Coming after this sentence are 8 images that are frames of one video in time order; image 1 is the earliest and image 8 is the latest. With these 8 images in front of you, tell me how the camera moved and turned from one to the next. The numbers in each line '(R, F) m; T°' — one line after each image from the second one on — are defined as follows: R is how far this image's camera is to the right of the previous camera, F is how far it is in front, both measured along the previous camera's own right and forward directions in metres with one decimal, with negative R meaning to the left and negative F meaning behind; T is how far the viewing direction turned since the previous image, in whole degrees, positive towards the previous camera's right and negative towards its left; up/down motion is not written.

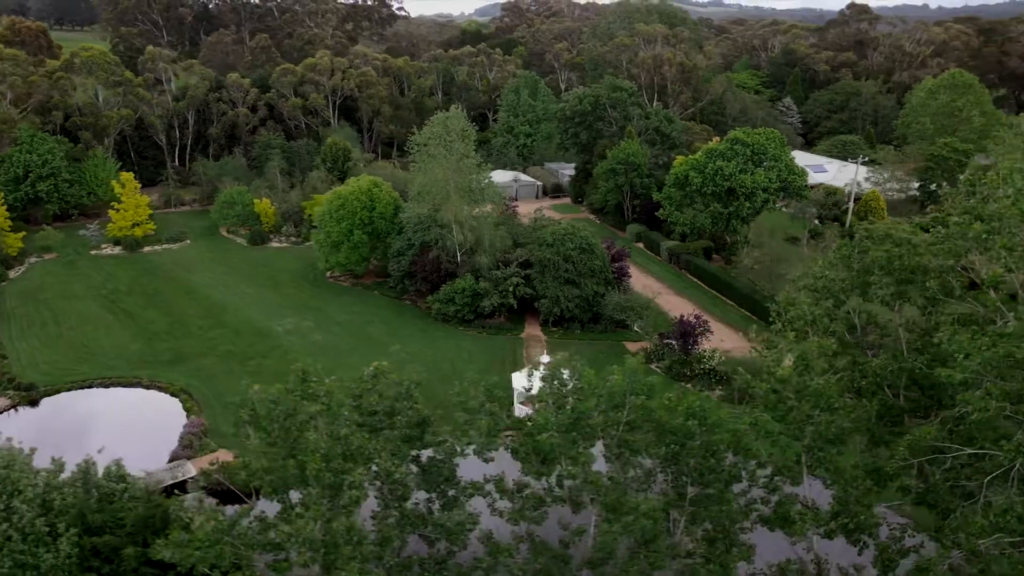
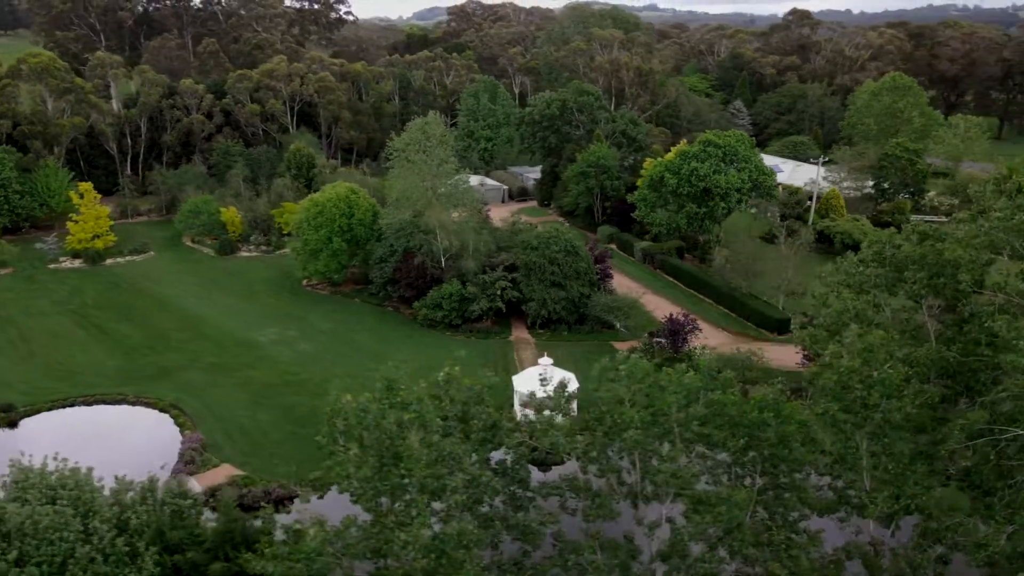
(-1.6, -0.1) m; +4°
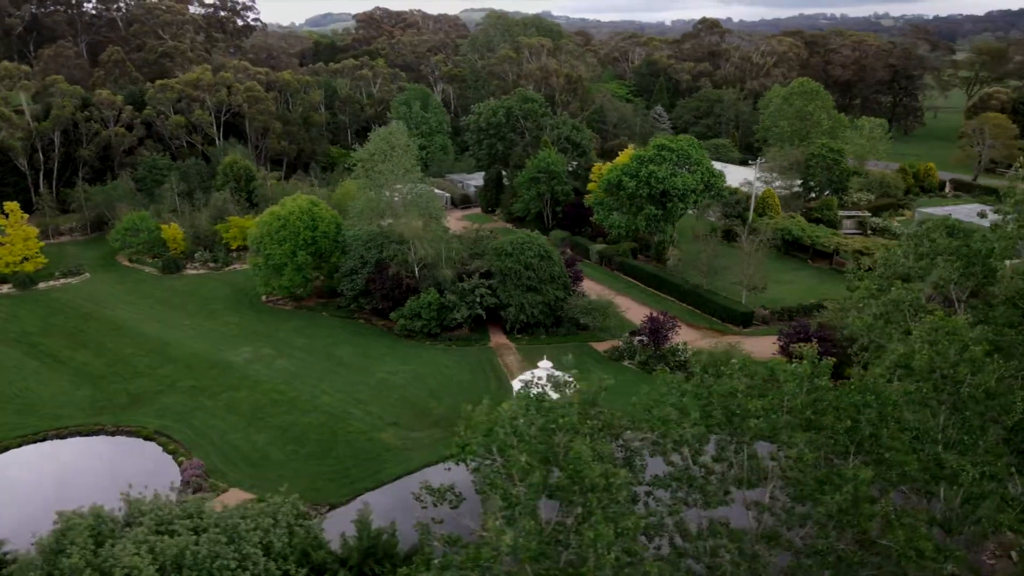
(-2.7, -0.1) m; +7°
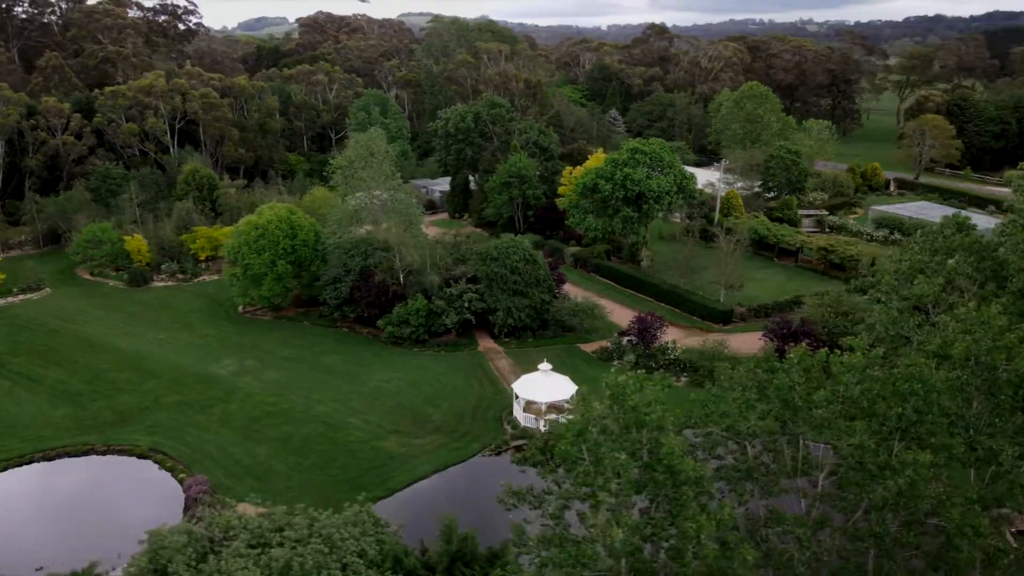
(-1.6, -0.1) m; +4°
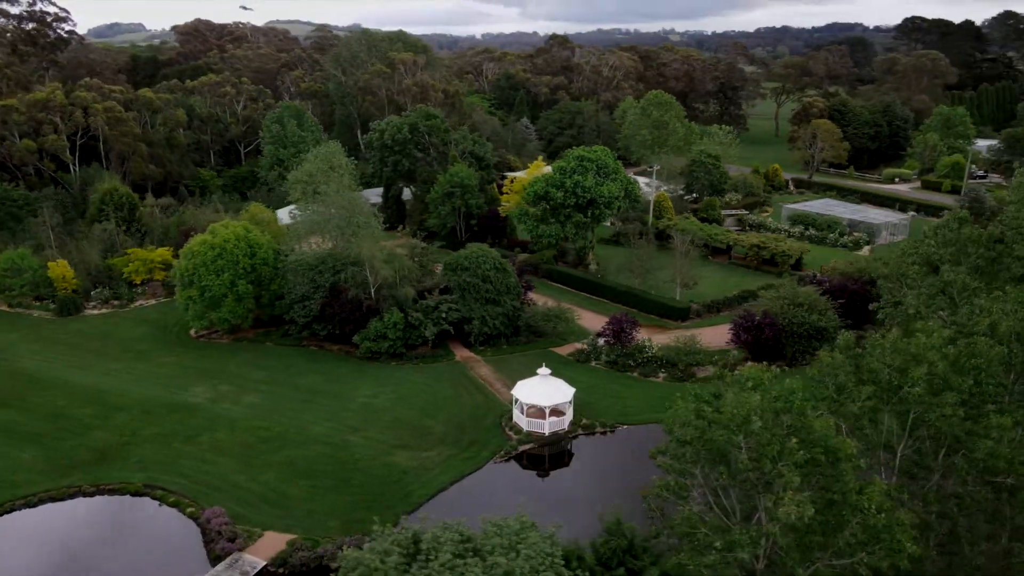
(-3.3, -0.2) m; +9°
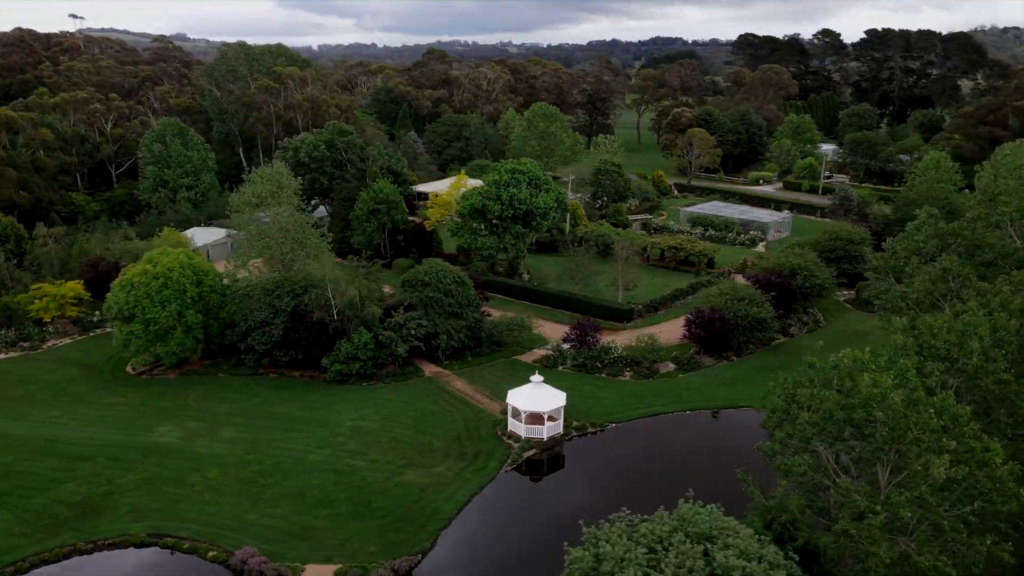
(-4.2, -0.2) m; +11°
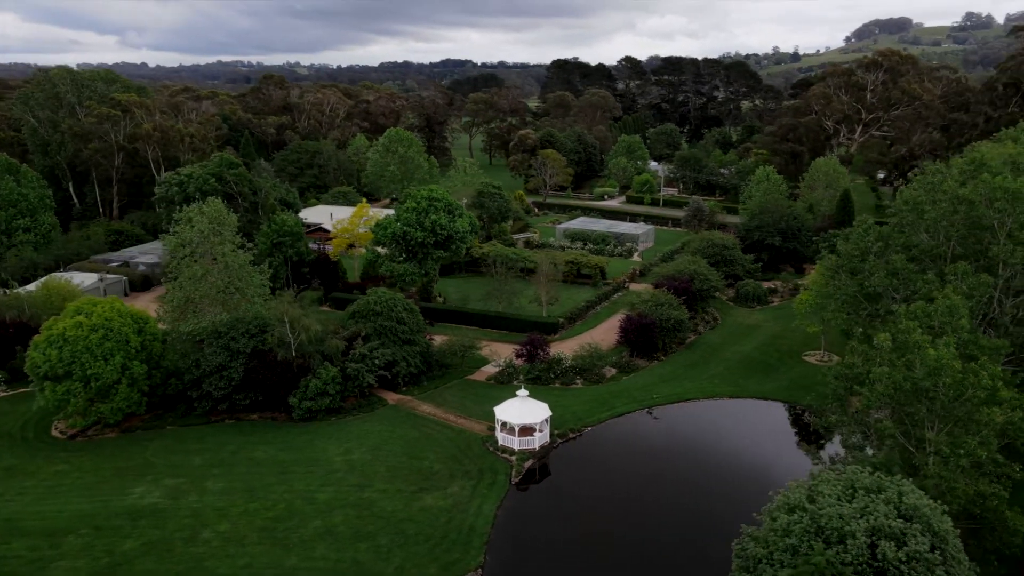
(-5.7, -0.7) m; +15°
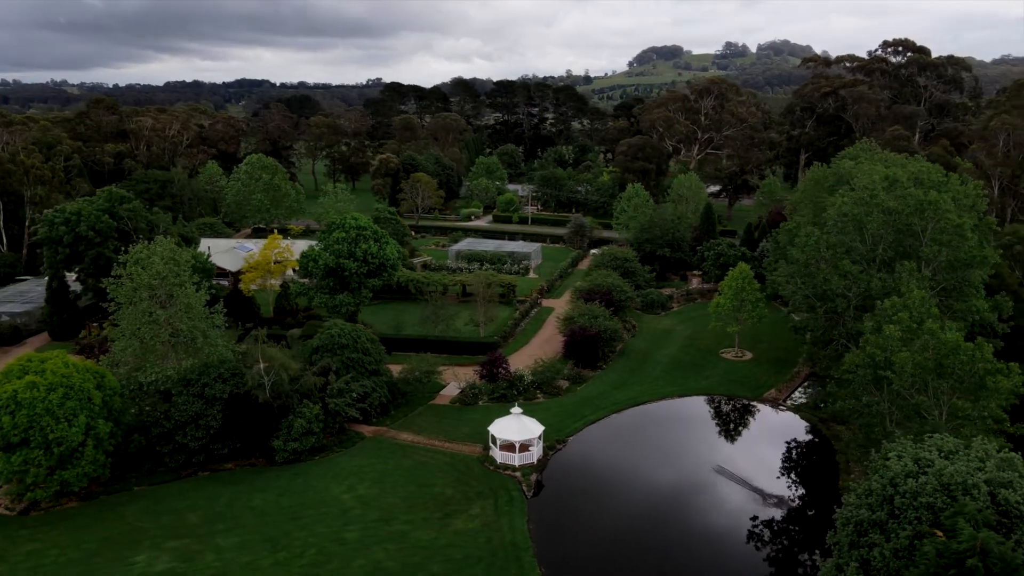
(-5.9, -0.3) m; +14°
